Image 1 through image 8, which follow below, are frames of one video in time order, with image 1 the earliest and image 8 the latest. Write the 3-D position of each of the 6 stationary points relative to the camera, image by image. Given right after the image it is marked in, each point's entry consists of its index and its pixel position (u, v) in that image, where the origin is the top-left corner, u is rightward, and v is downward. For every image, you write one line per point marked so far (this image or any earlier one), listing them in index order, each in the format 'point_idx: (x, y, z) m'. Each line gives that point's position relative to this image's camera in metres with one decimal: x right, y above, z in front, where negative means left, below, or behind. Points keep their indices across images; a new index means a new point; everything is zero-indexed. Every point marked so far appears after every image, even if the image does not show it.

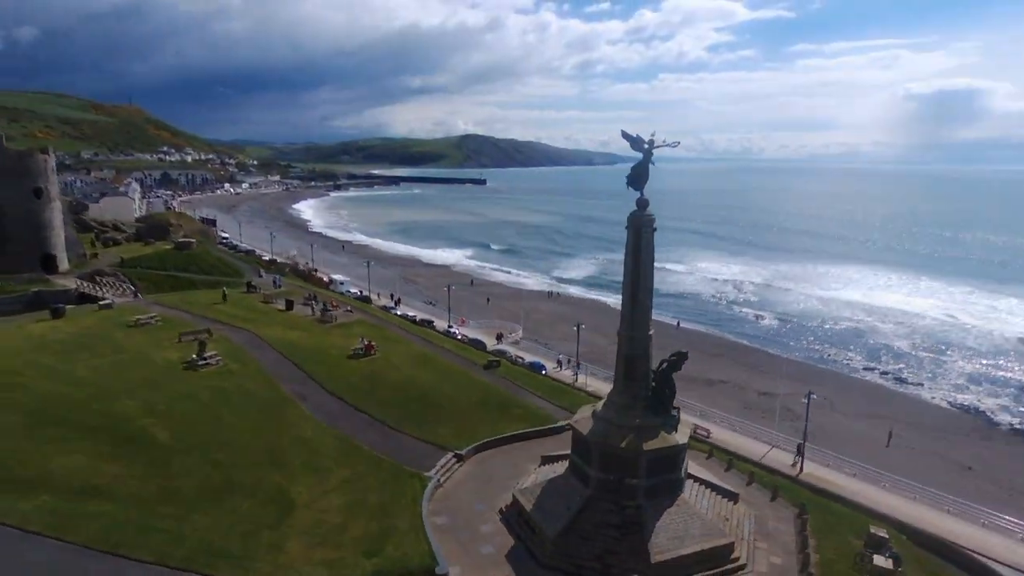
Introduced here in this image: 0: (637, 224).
0: (+3.0, +1.6, +15.1) m
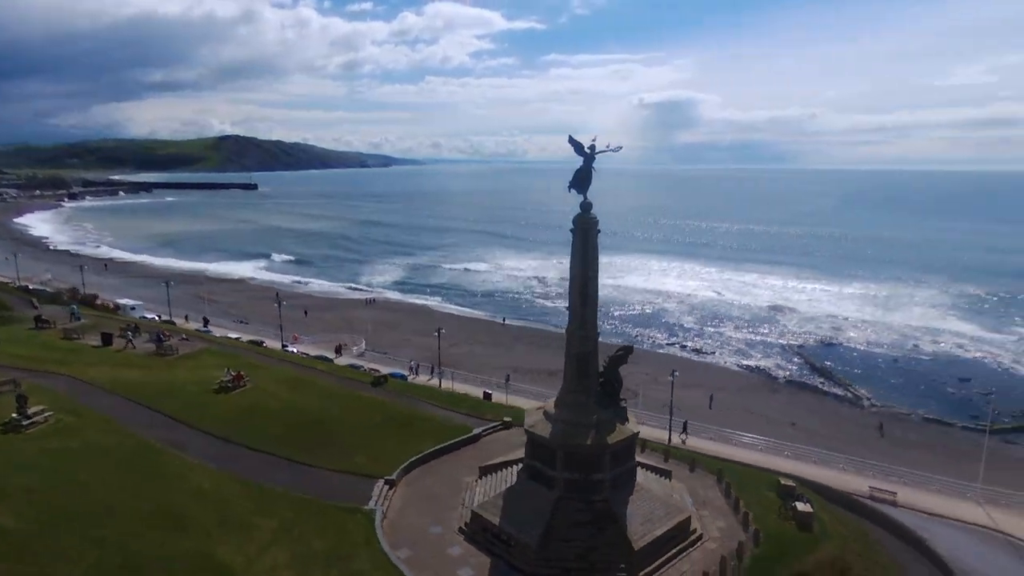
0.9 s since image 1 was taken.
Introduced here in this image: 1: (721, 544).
0: (+1.7, +1.5, +15.6) m
1: (+5.1, -6.3, +15.5) m
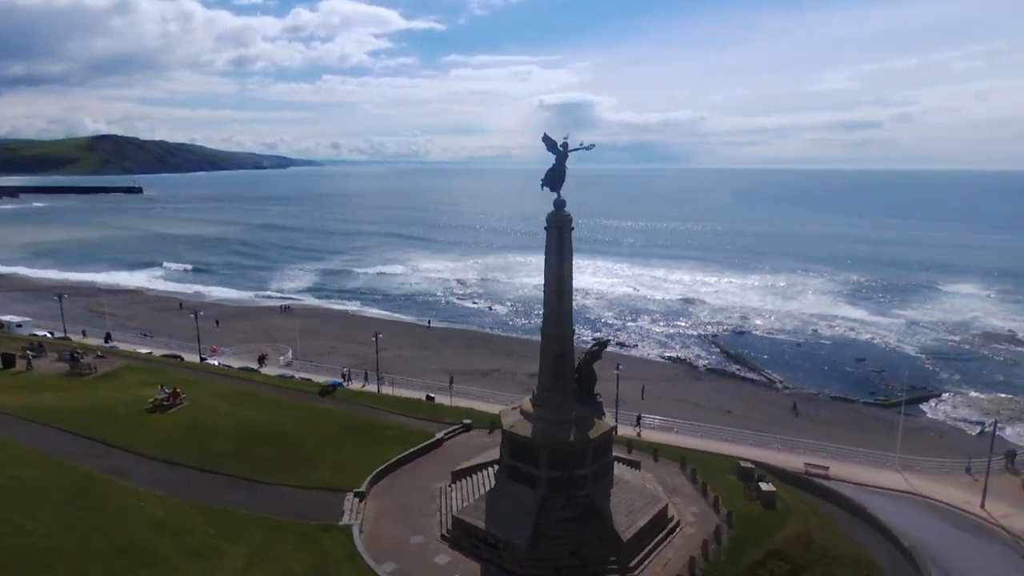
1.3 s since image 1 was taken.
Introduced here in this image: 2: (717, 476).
0: (+1.1, +1.6, +15.7) m
1: (+4.7, -6.1, +16.1) m
2: (+6.0, -5.5, +18.7) m
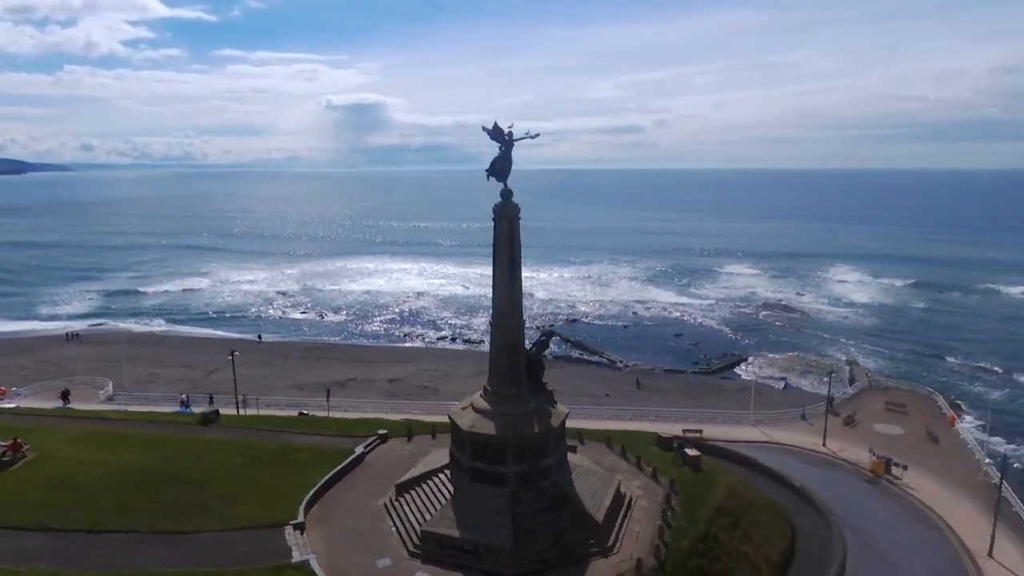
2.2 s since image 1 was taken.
0: (-0.1, +1.8, +15.4) m
1: (+3.7, -5.7, +16.9) m
2: (+4.1, -5.0, +19.8) m
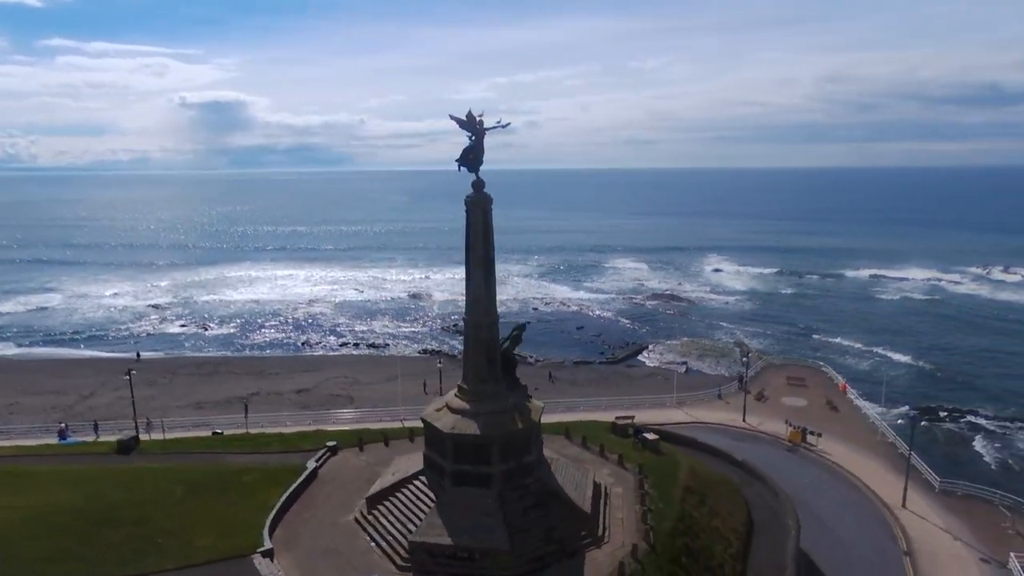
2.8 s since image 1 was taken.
0: (-0.7, +1.9, +14.9) m
1: (+3.0, -5.4, +17.2) m
2: (+2.8, -4.7, +20.1) m
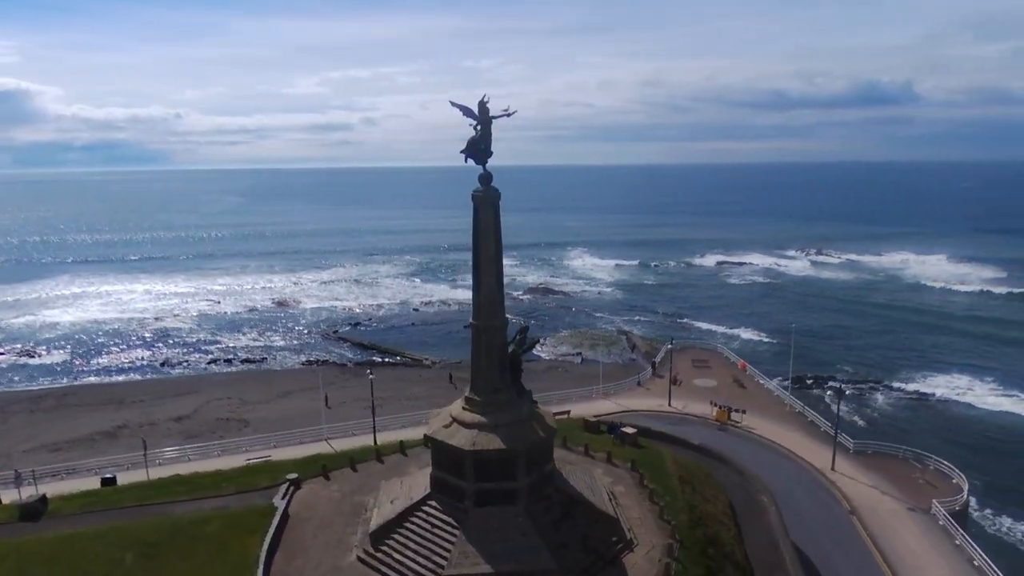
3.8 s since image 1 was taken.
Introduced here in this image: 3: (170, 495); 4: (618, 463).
0: (-0.5, +1.9, +13.8) m
1: (+3.0, -5.2, +16.9) m
2: (+2.1, -4.6, +19.7) m
3: (-8.9, -5.3, +16.1) m
4: (+3.0, -5.0, +18.0) m
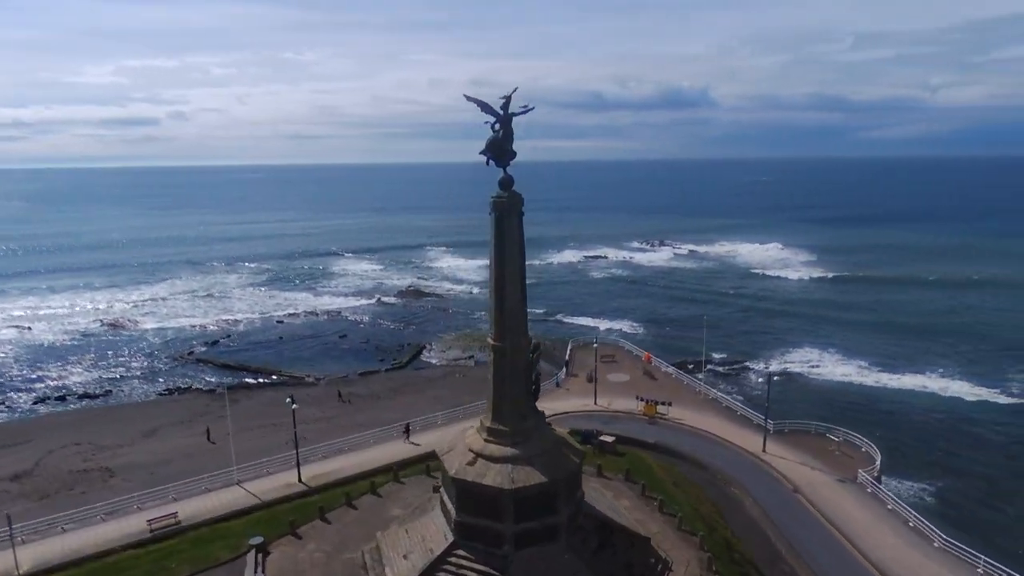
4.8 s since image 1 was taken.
0: (0.0, +1.5, +12.4) m
1: (+3.0, -5.4, +16.3) m
2: (+1.4, -4.8, +18.8) m
3: (-8.3, -6.1, +12.6) m
4: (+2.7, -5.1, +17.4) m
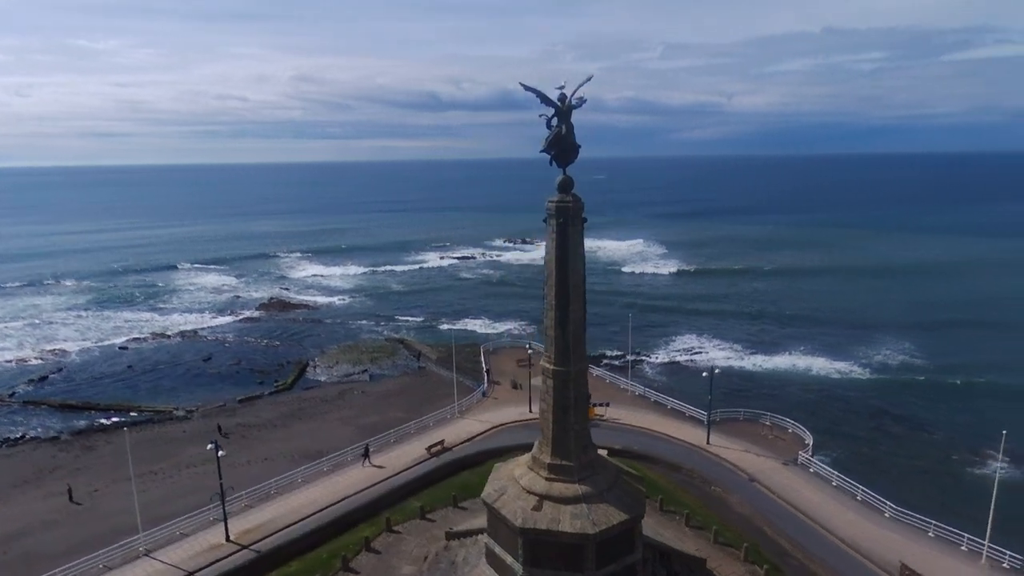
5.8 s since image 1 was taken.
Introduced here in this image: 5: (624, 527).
0: (+1.1, +1.3, +10.9) m
1: (+3.3, -5.5, +15.5) m
2: (+1.1, -5.1, +17.5) m
3: (-6.6, -6.8, +9.1) m
4: (+2.8, -5.3, +16.5) m
5: (+1.8, -4.2, +11.0) m
